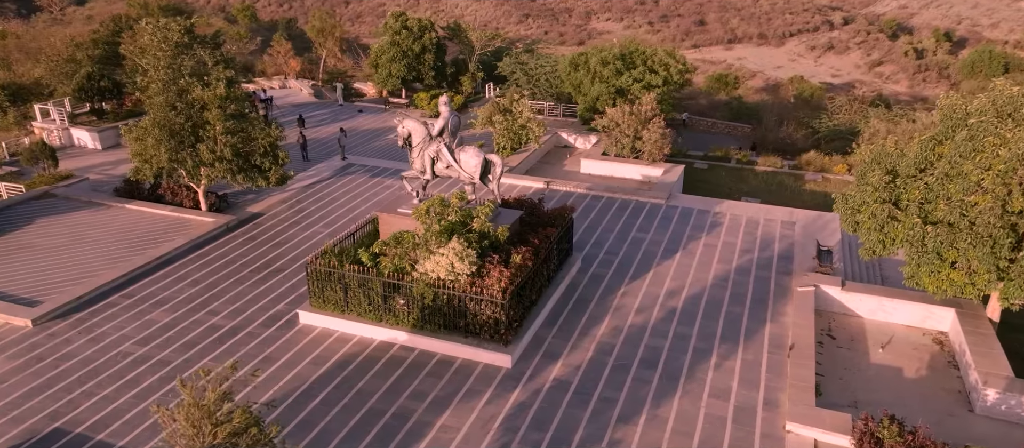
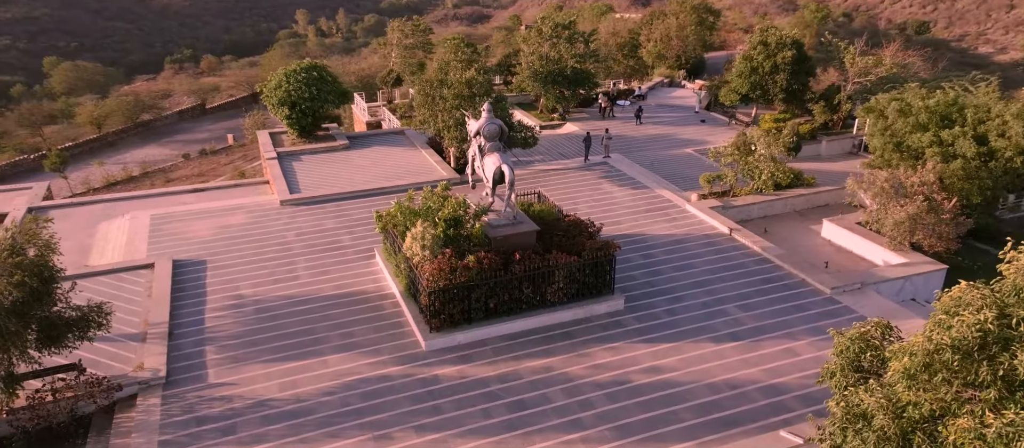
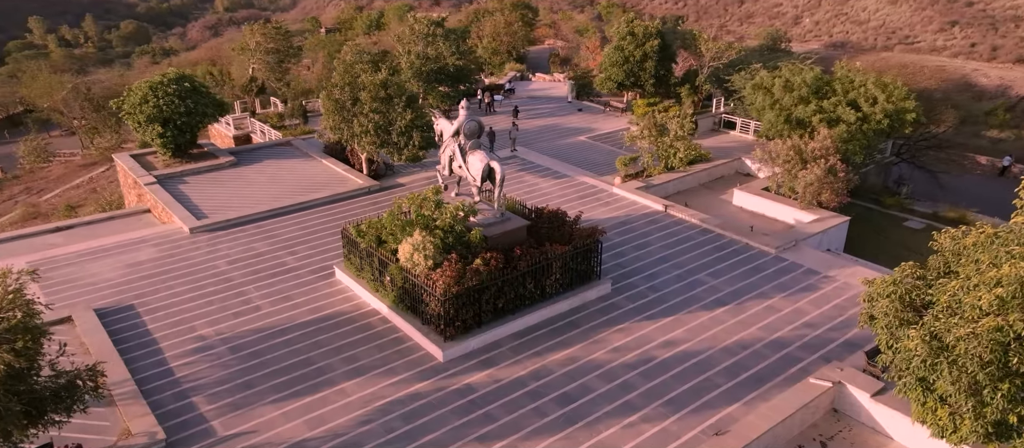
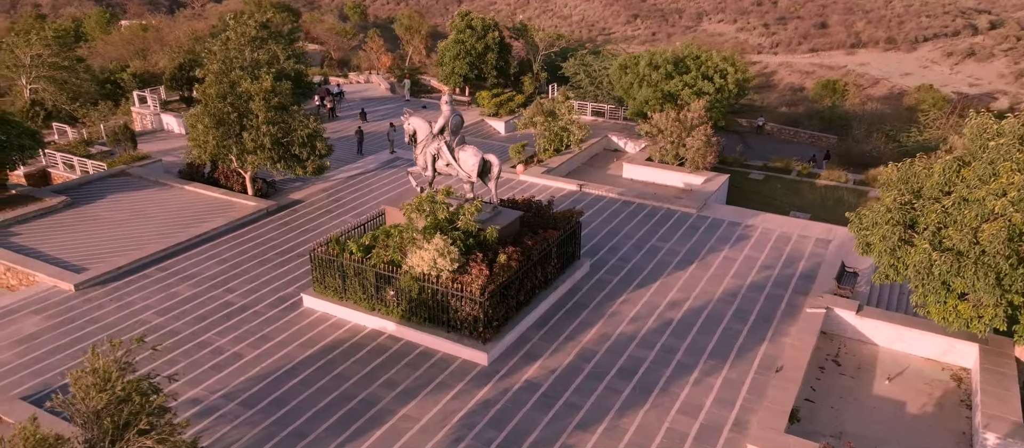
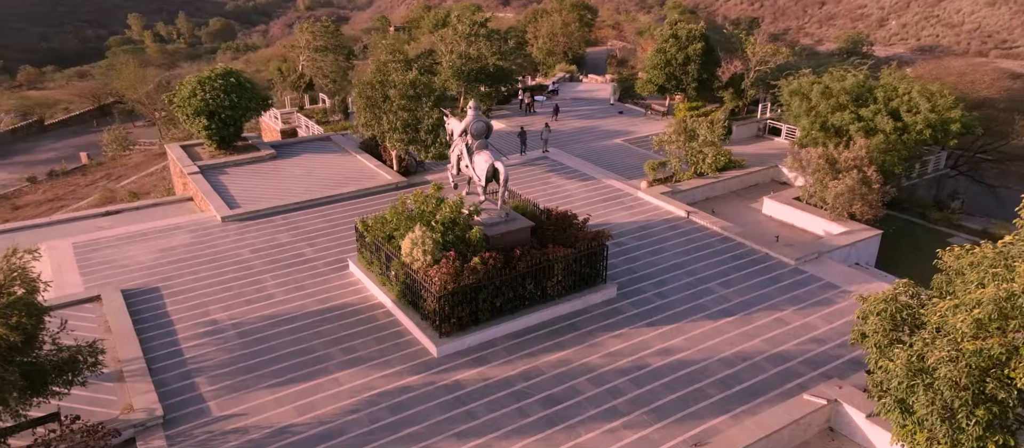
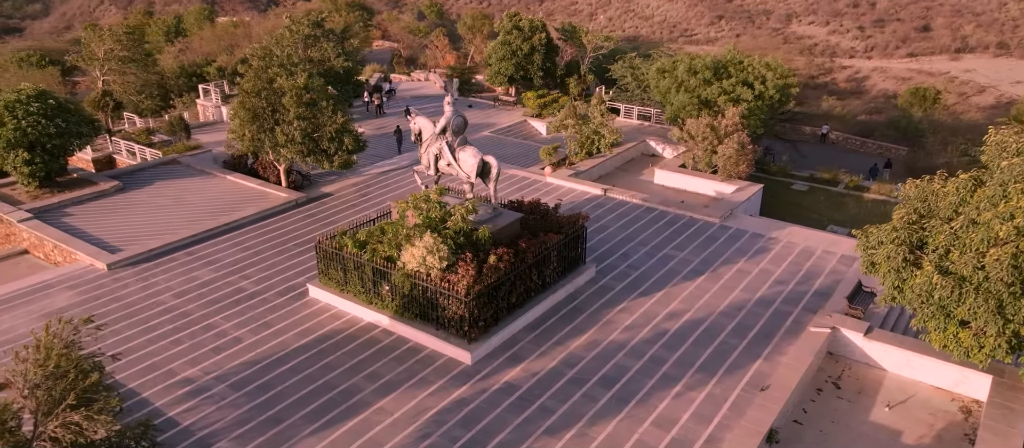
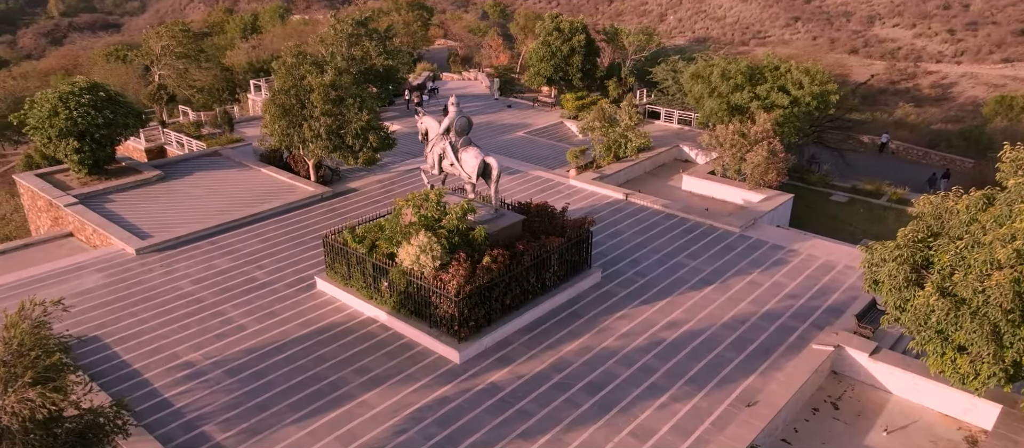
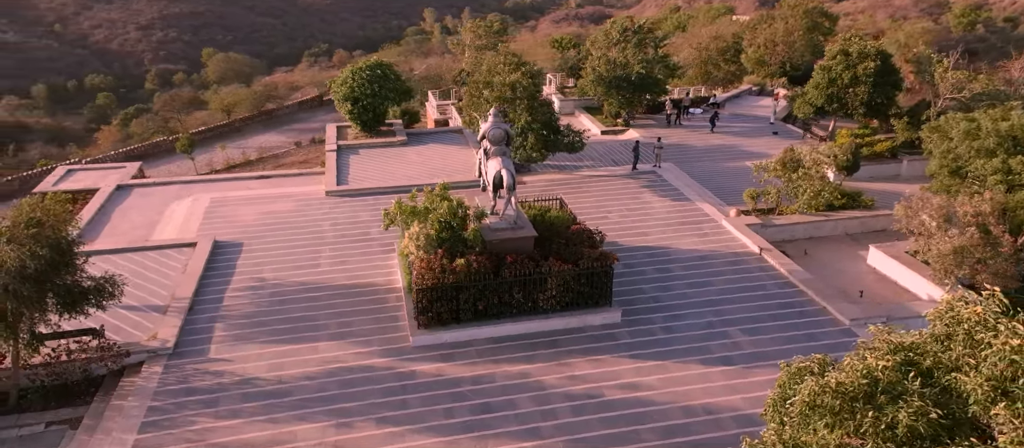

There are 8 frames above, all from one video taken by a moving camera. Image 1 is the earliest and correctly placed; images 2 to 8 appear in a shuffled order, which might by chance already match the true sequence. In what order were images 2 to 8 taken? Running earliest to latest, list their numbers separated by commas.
4, 6, 7, 3, 5, 2, 8
